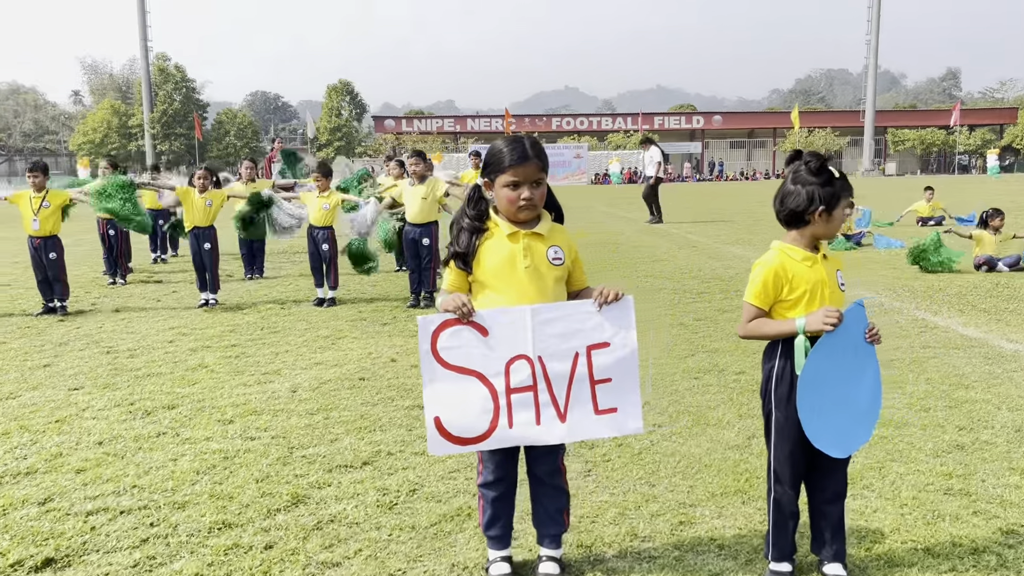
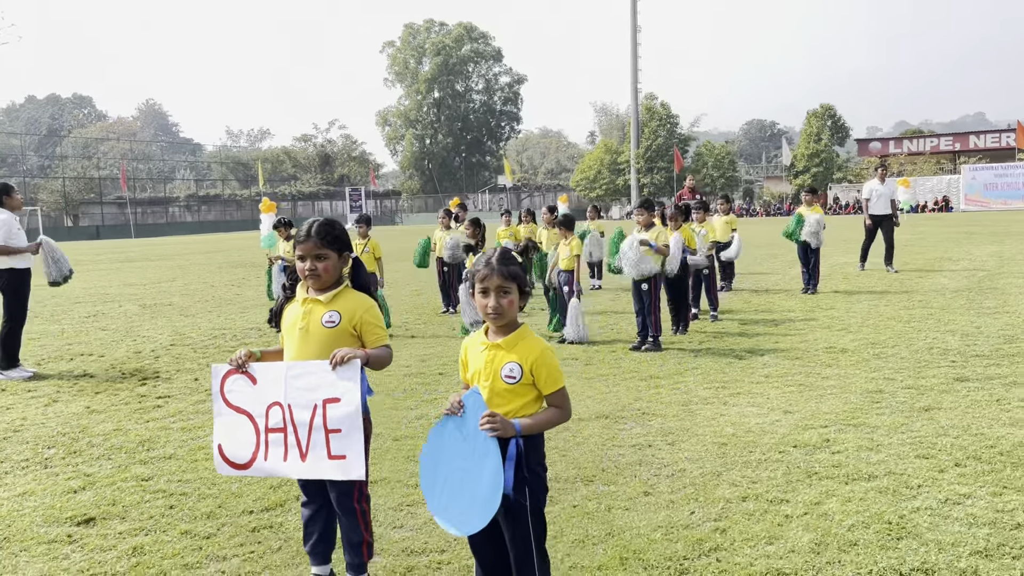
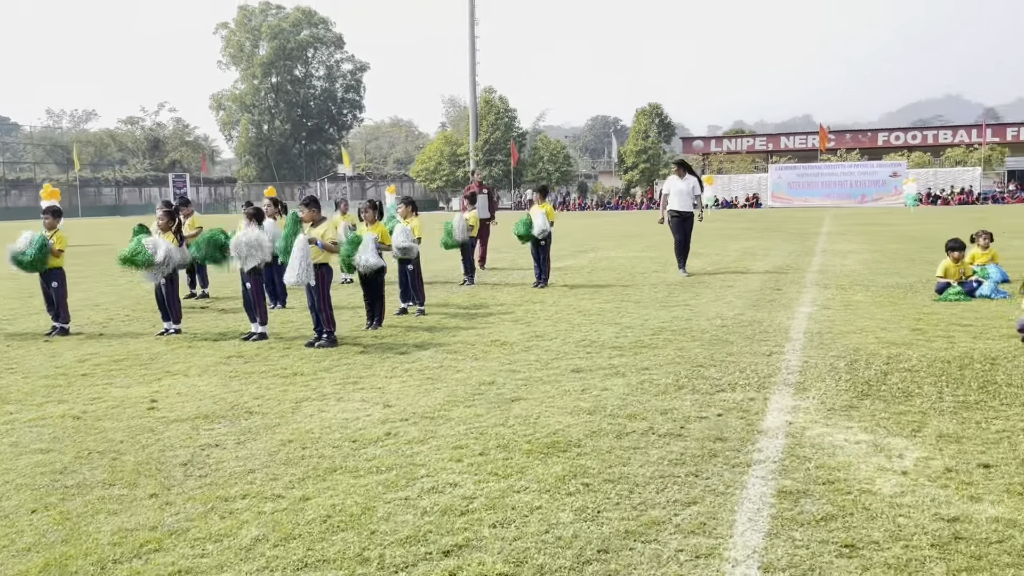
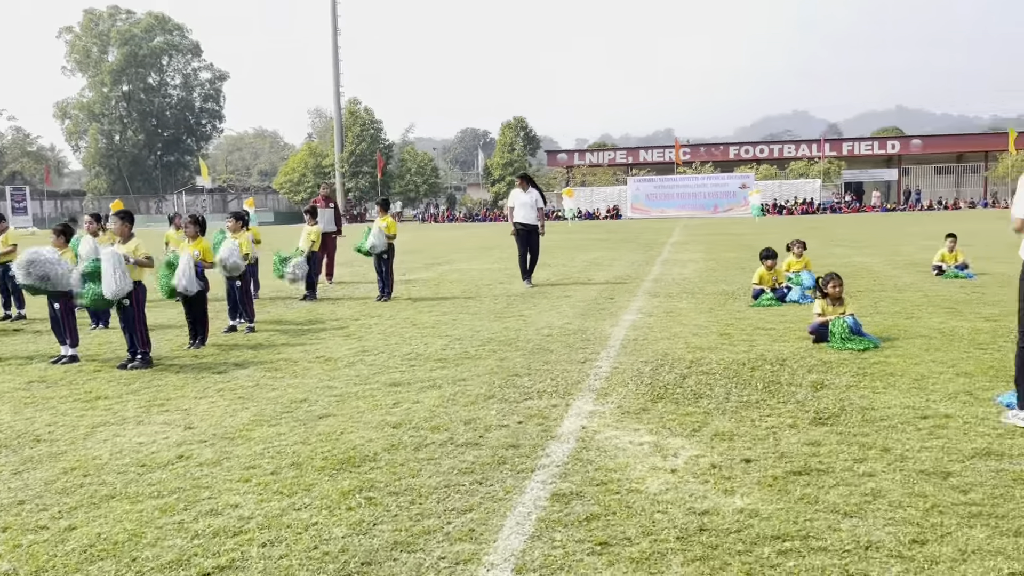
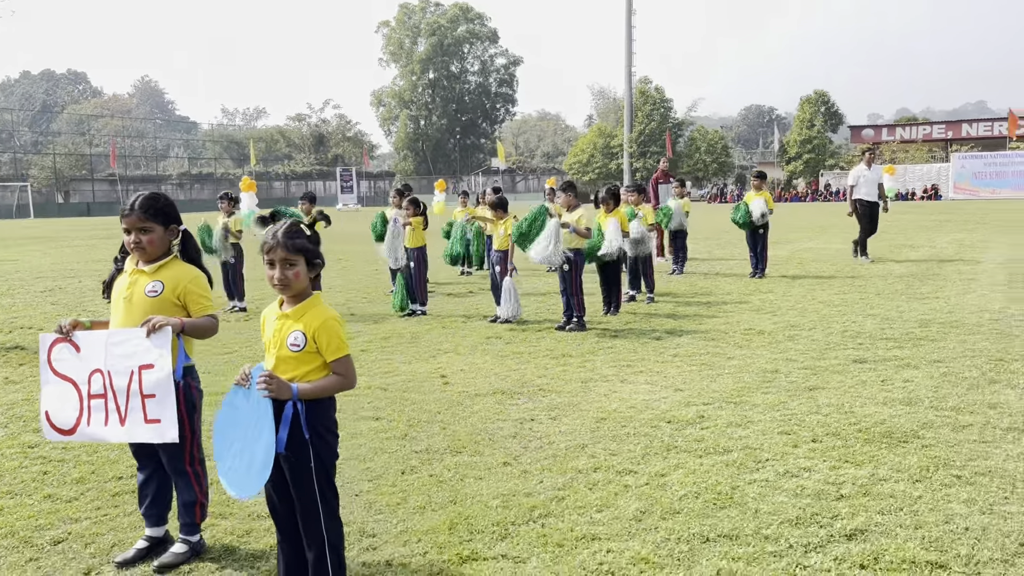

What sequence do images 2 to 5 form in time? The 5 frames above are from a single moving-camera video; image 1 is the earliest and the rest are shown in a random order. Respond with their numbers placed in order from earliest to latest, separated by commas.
2, 5, 3, 4
